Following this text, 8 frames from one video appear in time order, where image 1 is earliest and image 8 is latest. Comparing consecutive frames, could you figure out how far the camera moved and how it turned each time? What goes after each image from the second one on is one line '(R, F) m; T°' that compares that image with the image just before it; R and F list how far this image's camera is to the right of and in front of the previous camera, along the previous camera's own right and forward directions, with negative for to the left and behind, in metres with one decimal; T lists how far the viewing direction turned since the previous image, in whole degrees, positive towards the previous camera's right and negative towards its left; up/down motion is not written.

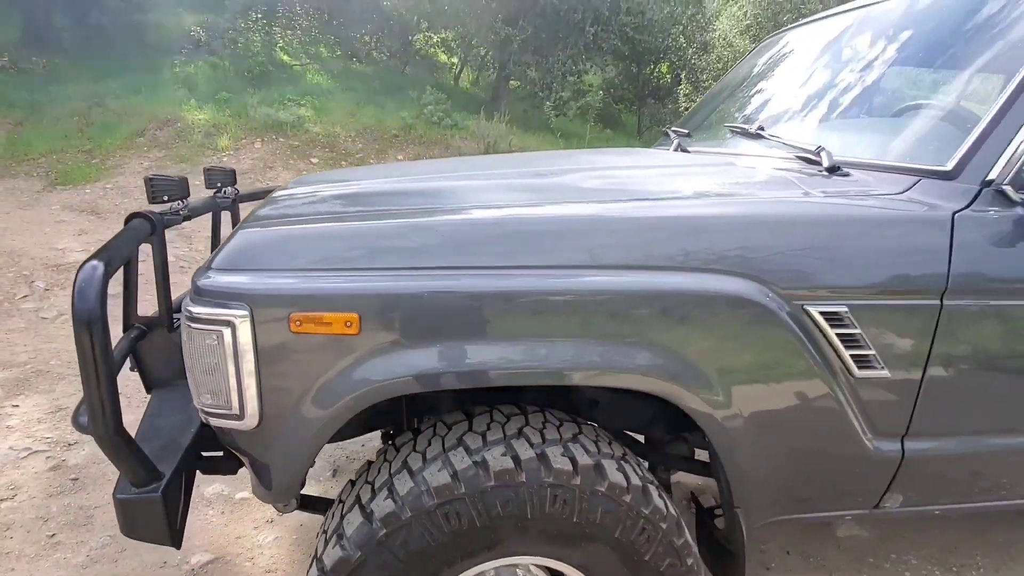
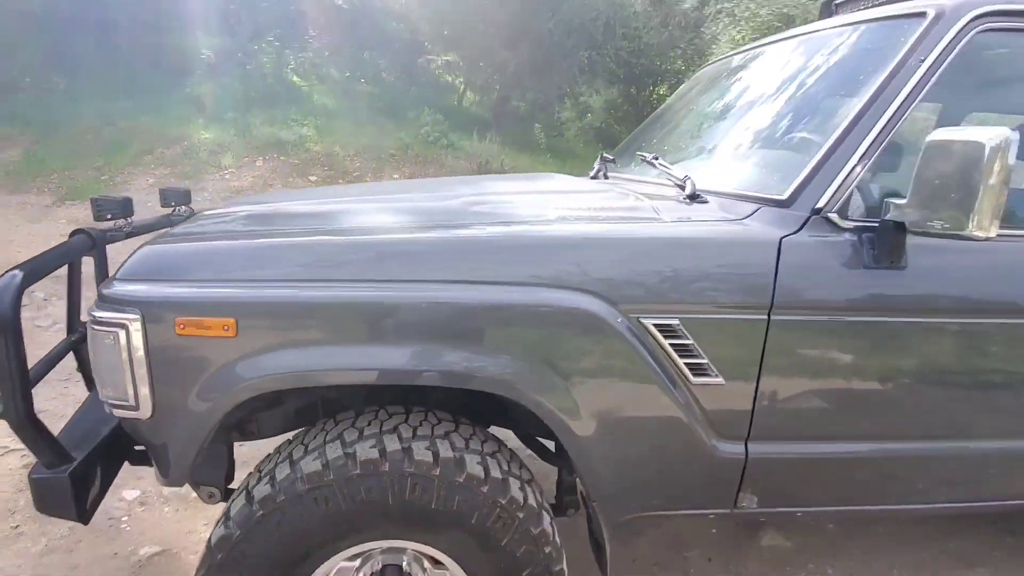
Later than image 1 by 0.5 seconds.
(+0.4, -0.2) m; -1°
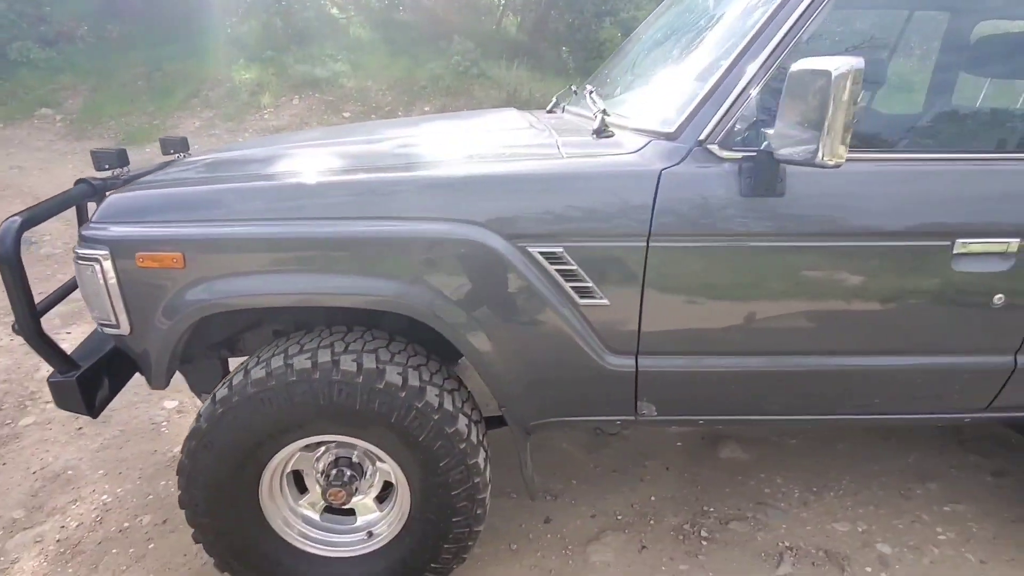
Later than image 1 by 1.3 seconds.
(+0.4, -0.2) m; -6°
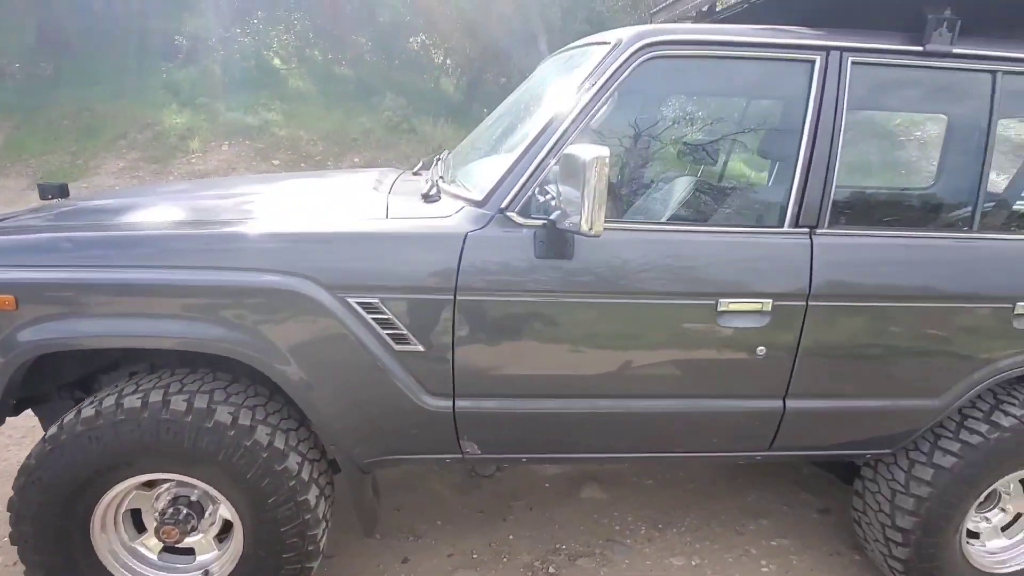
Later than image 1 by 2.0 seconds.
(+0.4, -0.2) m; +5°
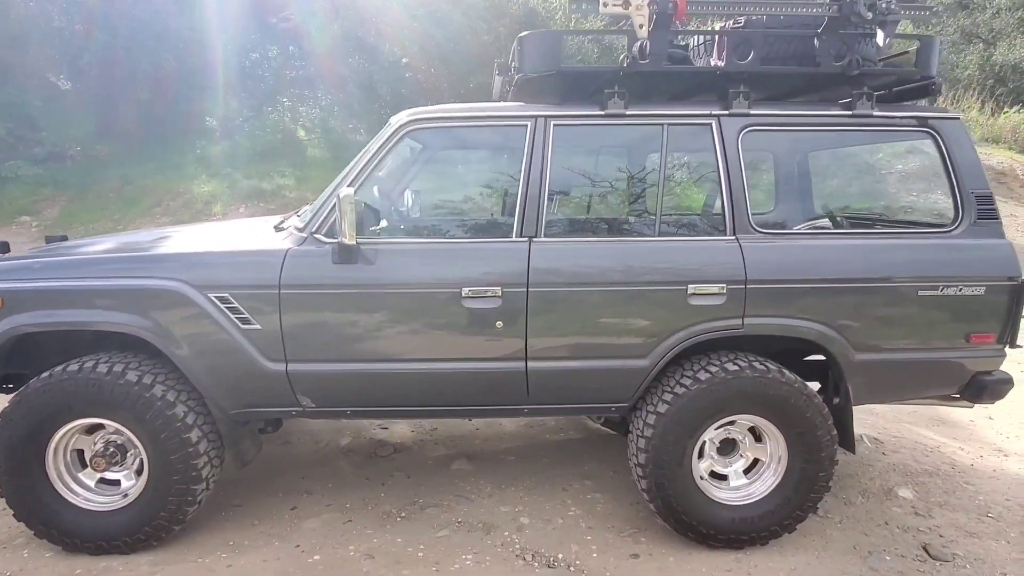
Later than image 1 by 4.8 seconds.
(+1.1, -0.8) m; -4°
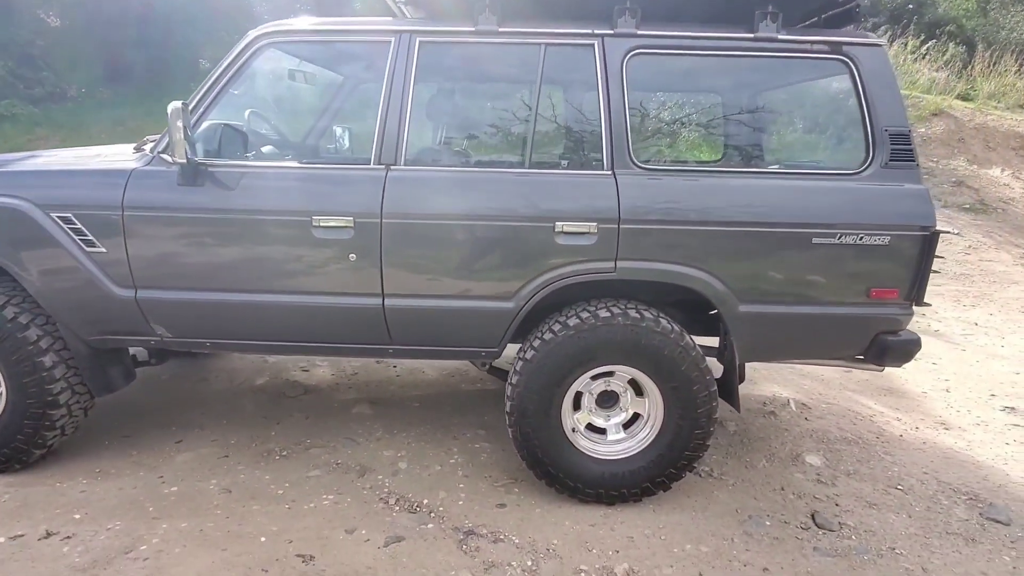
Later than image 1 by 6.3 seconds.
(+0.8, +0.2) m; -2°
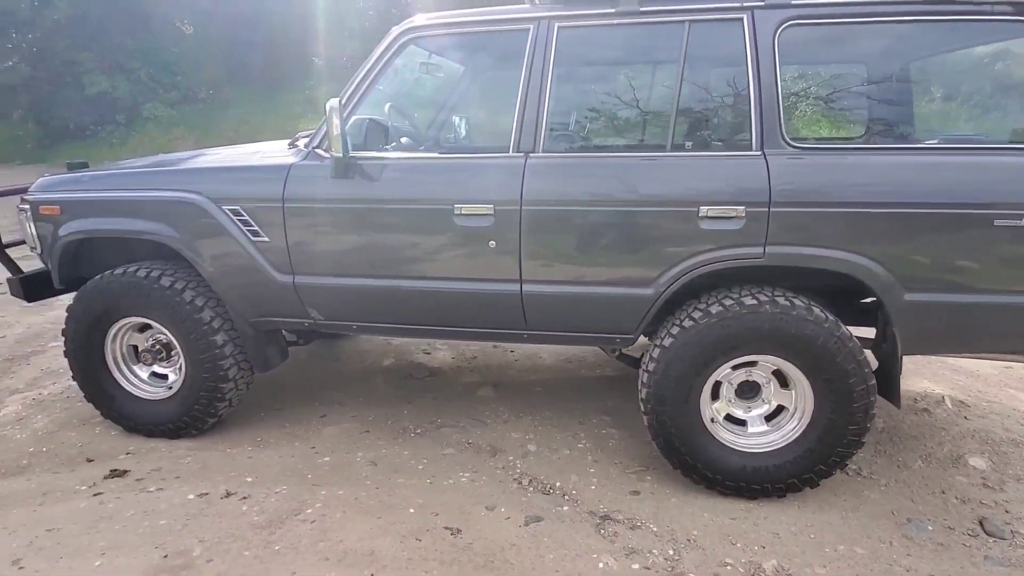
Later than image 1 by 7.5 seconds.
(-0.2, 0.0) m; -9°
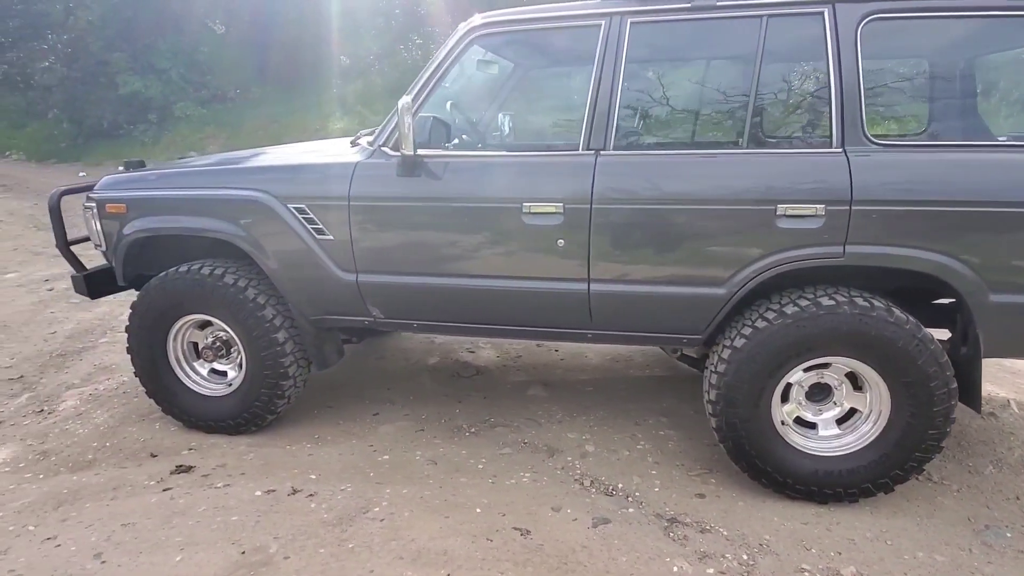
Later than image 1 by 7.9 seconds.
(-0.2, 0.0) m; -2°
